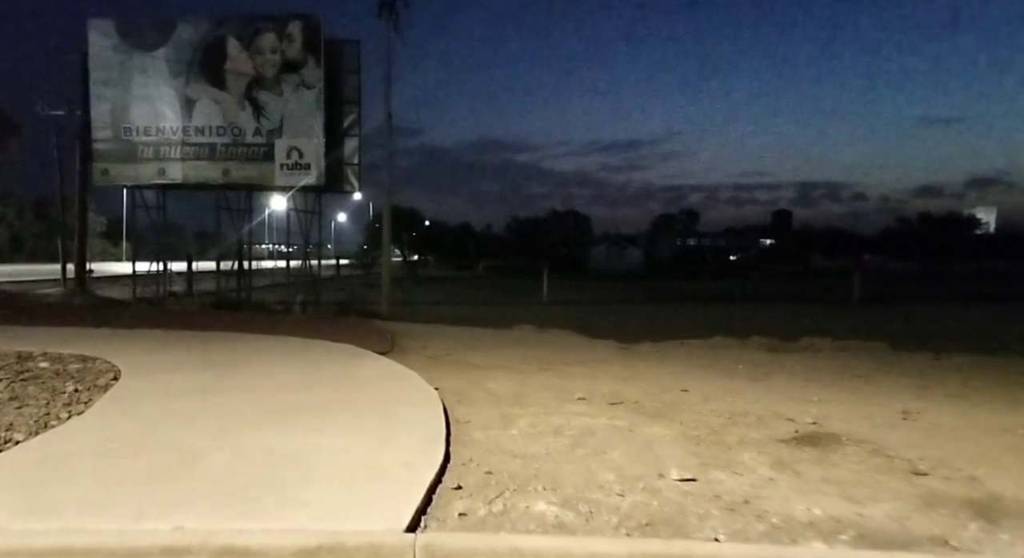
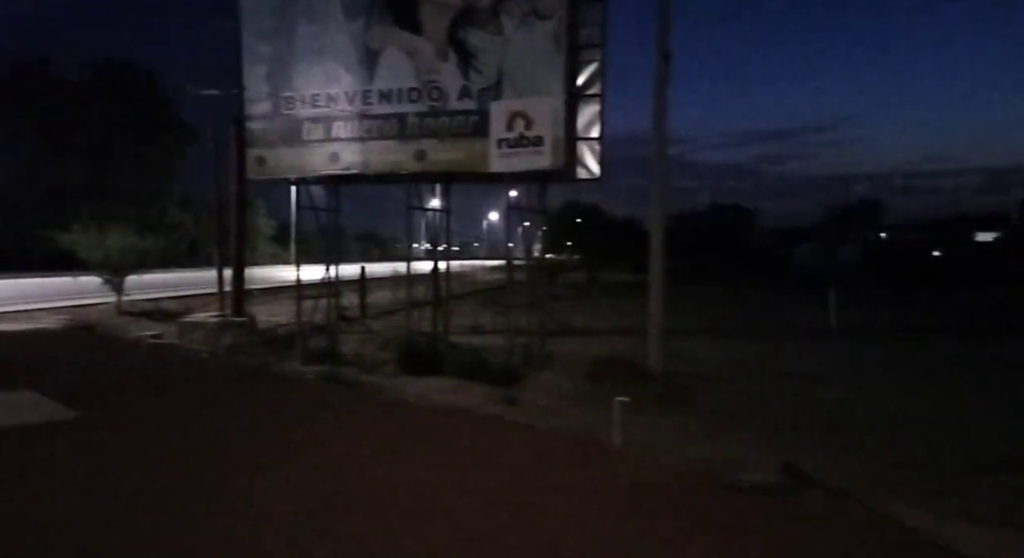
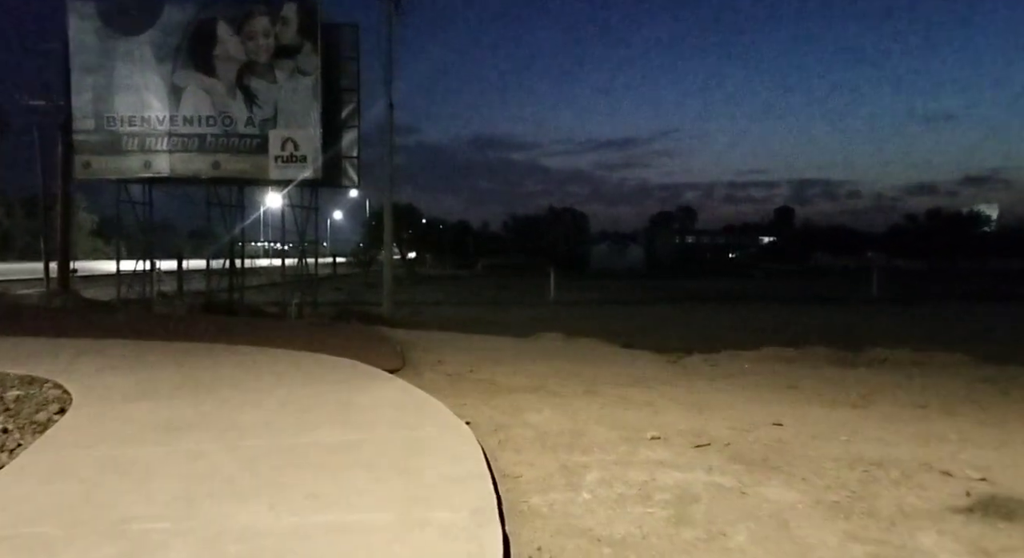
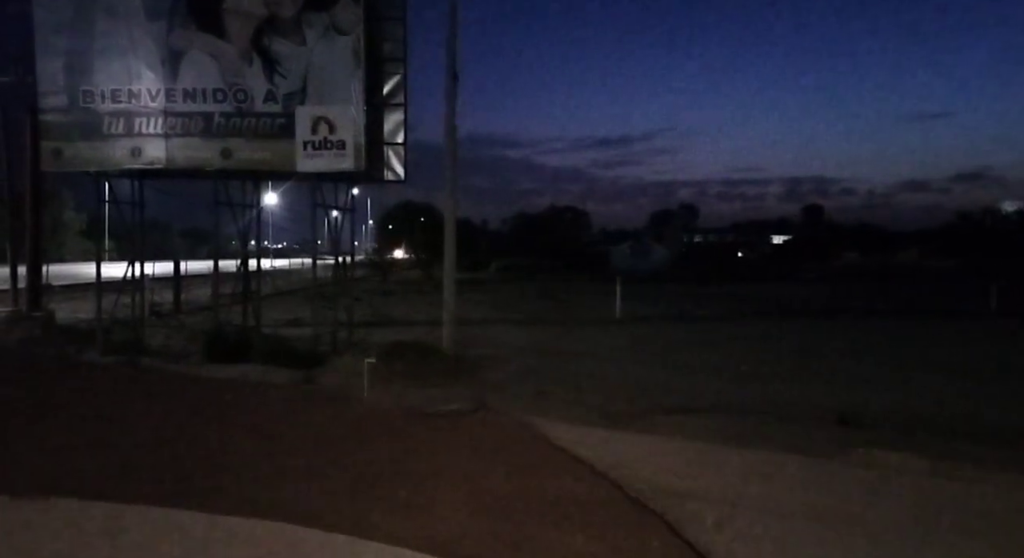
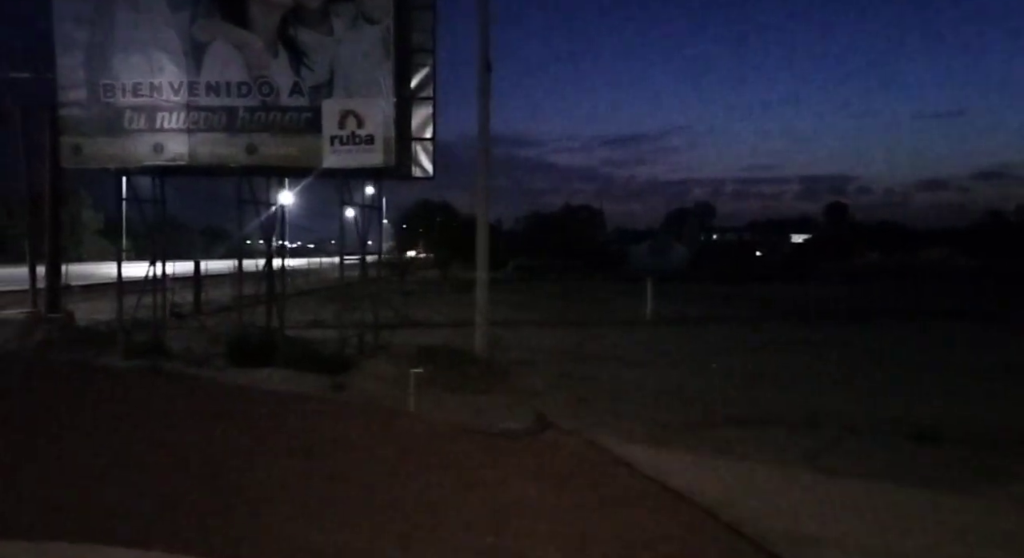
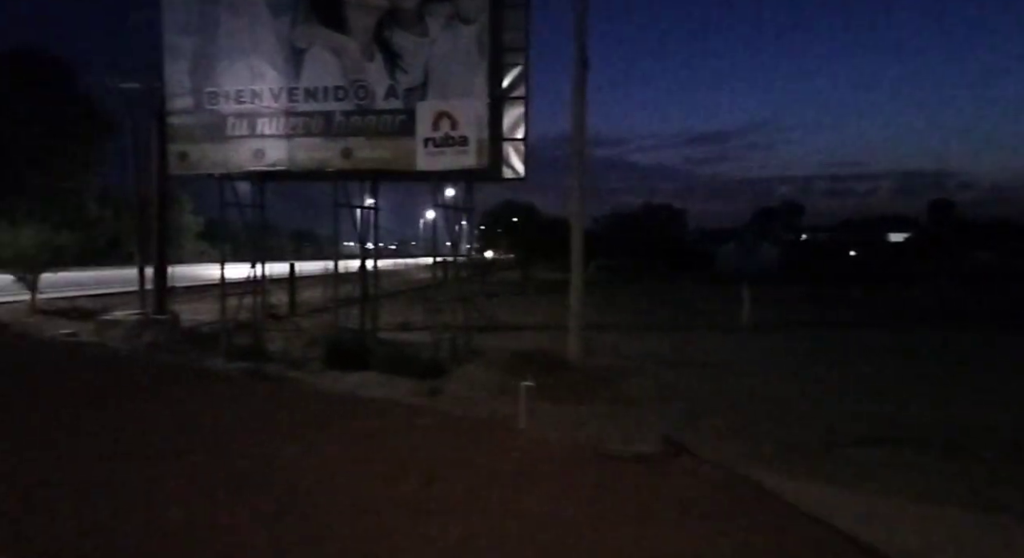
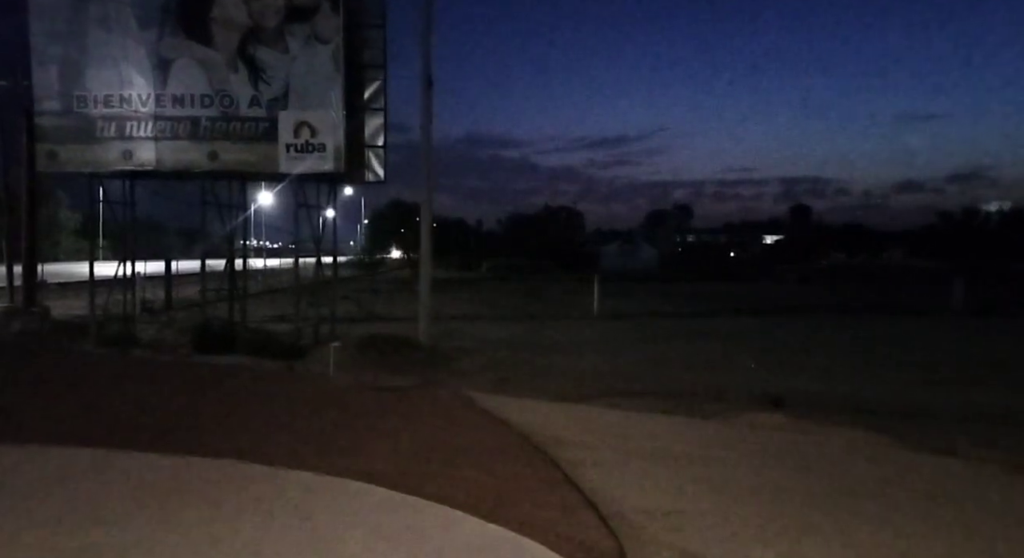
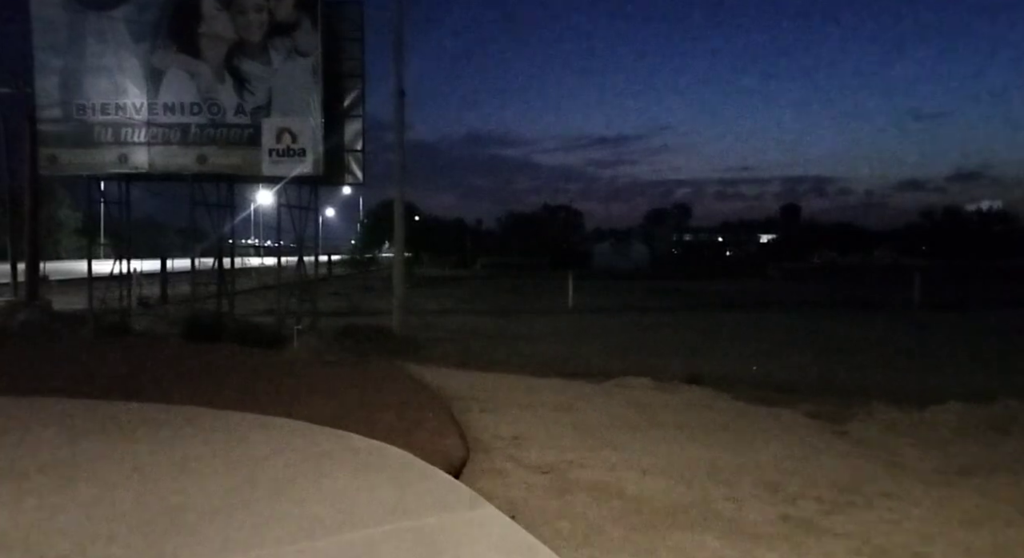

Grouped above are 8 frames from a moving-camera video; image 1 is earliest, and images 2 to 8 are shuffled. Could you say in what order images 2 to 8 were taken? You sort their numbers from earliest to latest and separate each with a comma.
3, 8, 7, 4, 5, 6, 2
